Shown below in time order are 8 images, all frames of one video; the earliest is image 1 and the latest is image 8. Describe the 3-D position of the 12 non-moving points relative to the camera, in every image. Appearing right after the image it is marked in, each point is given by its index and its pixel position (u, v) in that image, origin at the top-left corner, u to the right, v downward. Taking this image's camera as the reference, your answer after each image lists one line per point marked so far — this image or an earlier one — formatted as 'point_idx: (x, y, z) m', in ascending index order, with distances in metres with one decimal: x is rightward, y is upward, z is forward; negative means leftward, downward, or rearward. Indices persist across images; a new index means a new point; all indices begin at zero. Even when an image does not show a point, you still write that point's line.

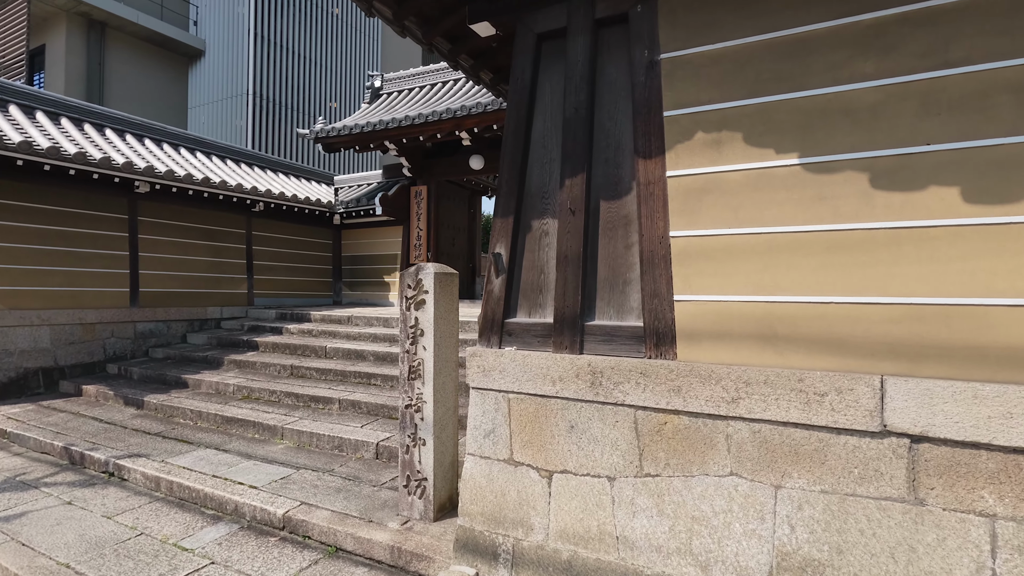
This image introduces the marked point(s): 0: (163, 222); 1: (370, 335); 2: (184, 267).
0: (-5.0, +1.0, +7.7) m
1: (-1.8, -0.6, +6.8) m
2: (-4.9, +0.3, +8.0) m
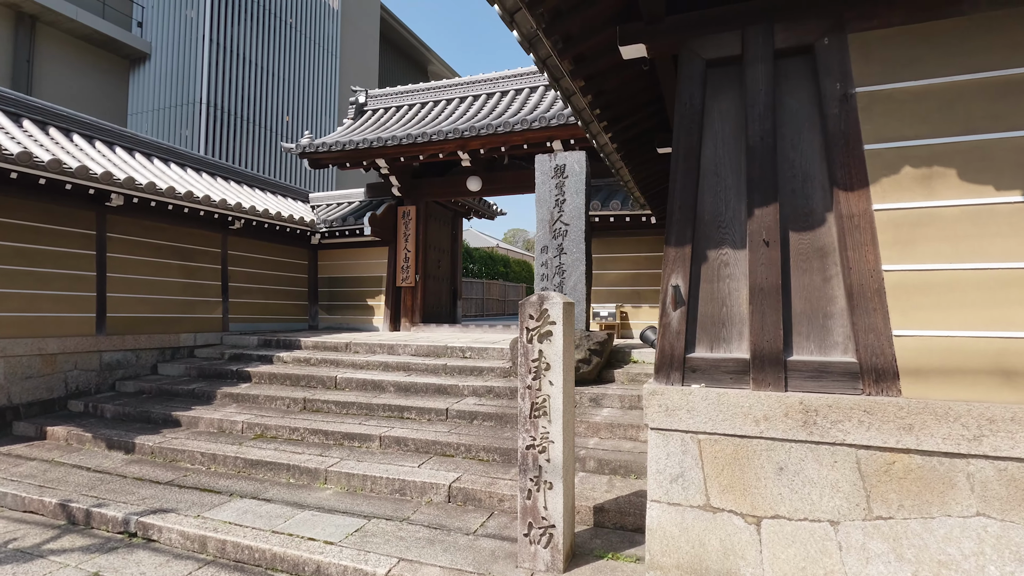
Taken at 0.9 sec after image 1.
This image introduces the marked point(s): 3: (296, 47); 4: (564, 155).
0: (-4.9, +0.6, +7.0) m
1: (-1.6, -0.9, +6.4) m
2: (-4.8, 0.0, +7.2) m
3: (-6.3, +7.9, +15.6) m
4: (+0.5, +1.4, +5.7) m
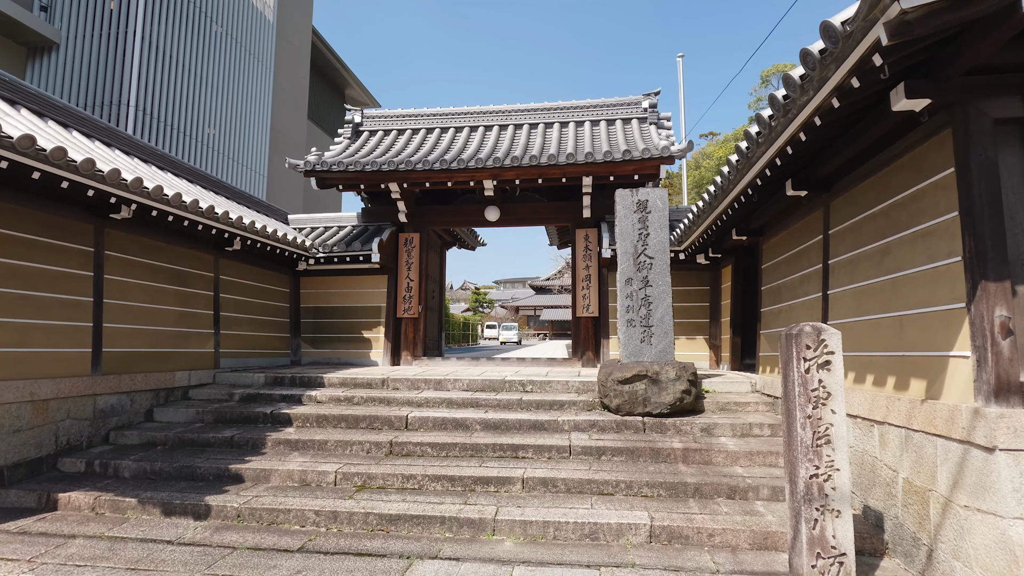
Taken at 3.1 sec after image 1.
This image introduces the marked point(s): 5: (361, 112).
0: (-4.1, +0.3, +5.8) m
1: (-0.8, -1.2, +5.9) m
2: (-4.1, -0.4, +6.0) m
3: (-7.4, +7.1, +14.4) m
4: (+1.5, +1.1, +5.9) m
5: (-2.6, +3.1, +9.3) m
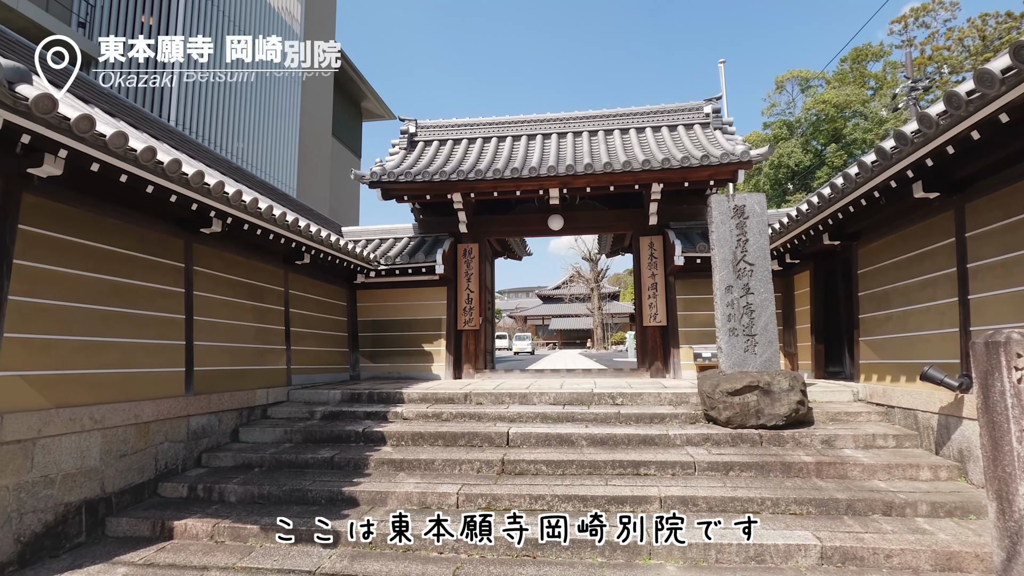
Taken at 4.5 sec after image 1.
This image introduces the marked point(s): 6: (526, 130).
0: (-3.1, +0.1, +5.7) m
1: (+0.2, -1.4, +5.7) m
2: (-3.1, -0.5, +5.9) m
3: (-6.6, +6.7, +14.3) m
4: (+2.5, +1.0, +5.7) m
5: (-1.7, +2.9, +9.2) m
6: (+0.2, +2.7, +9.1) m
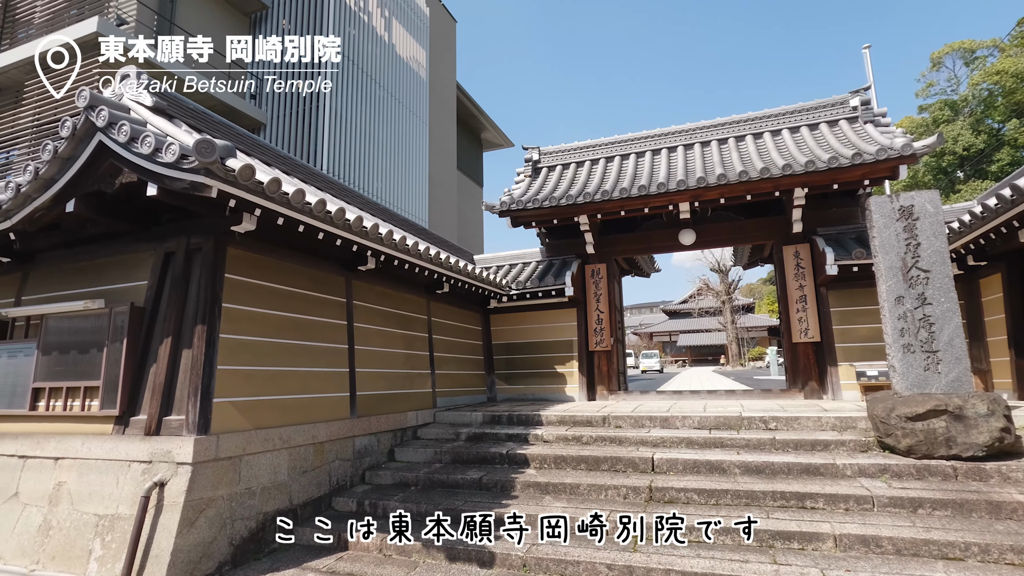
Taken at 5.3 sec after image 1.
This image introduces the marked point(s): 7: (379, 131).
0: (-1.6, -0.2, +6.2) m
1: (+1.7, -1.6, +5.5) m
2: (-1.5, -0.9, +6.4) m
3: (-3.3, +5.9, +15.7) m
4: (+3.8, +0.9, +5.1) m
5: (+0.5, +2.5, +9.5) m
6: (+2.3, +2.4, +9.0) m
7: (-3.6, +4.2, +14.3) m
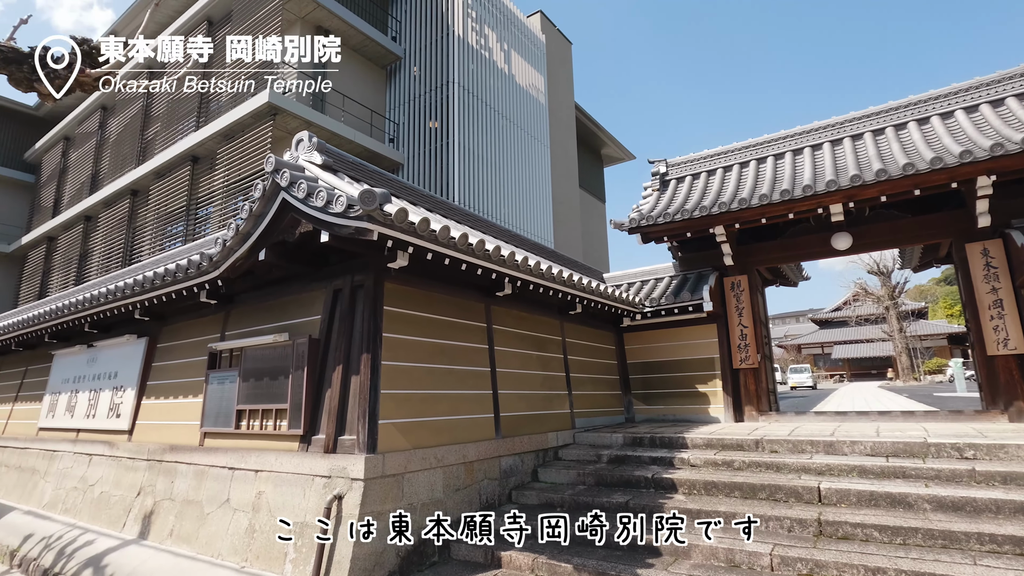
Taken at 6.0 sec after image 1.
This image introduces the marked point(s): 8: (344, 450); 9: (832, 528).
0: (0.0, -0.5, +6.5) m
1: (+3.1, -1.7, +5.0) m
2: (+0.2, -1.2, +6.6) m
3: (+0.3, +5.3, +16.3) m
4: (+4.9, +0.9, +4.2) m
5: (+2.6, +2.2, +9.3) m
6: (+4.3, +2.2, +8.3) m
7: (-0.3, +3.6, +14.9) m
8: (-1.4, -1.4, +4.5) m
9: (+2.5, -1.9, +4.1) m
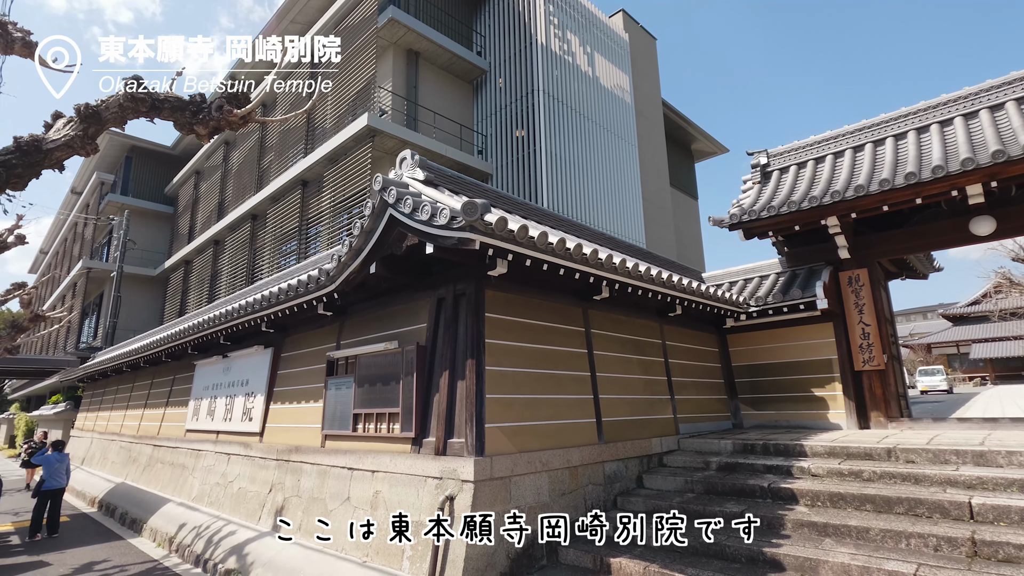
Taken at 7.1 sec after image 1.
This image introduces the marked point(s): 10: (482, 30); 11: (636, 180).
0: (+1.2, -0.6, +6.4) m
1: (+4.0, -1.6, +4.4) m
2: (+1.4, -1.2, +6.5) m
3: (+2.8, +5.2, +16.1) m
4: (+5.6, +1.0, +3.3) m
5: (+4.2, +2.2, +8.8) m
6: (+5.7, +2.3, +7.6) m
7: (+2.2, +3.5, +14.9) m
8: (-0.5, -1.4, +4.7) m
9: (+3.3, -1.8, +3.7) m
10: (-0.9, +7.5, +15.6) m
11: (+3.8, +2.9, +17.4) m
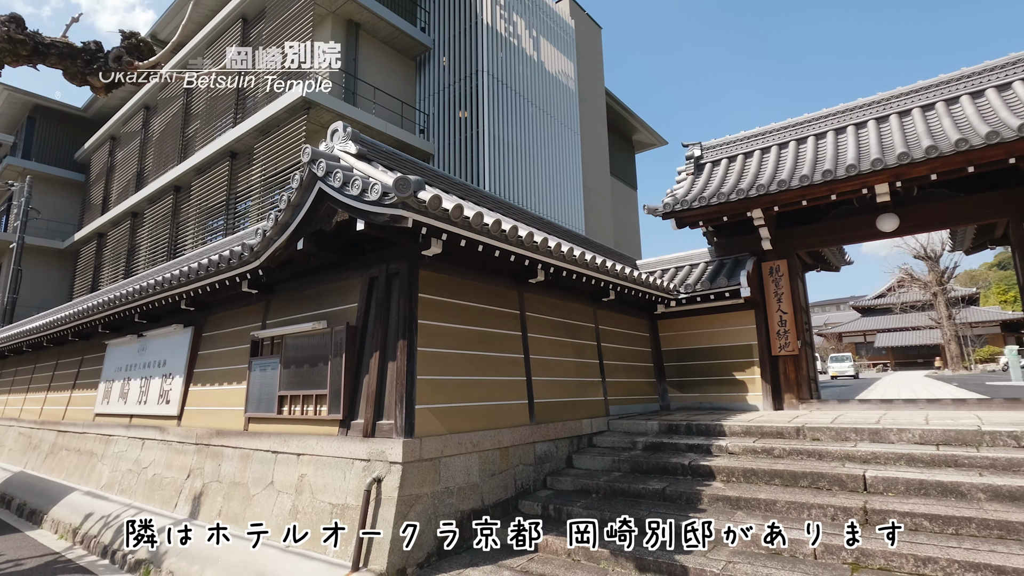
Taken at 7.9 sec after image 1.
0: (+0.4, -0.4, +6.5) m
1: (+3.4, -1.5, +4.8) m
2: (+0.6, -1.0, +6.6) m
3: (+1.1, +5.6, +16.1) m
4: (+5.2, +1.1, +3.8) m
5: (+3.2, +2.4, +9.1) m
6: (+4.8, +2.5, +8.0) m
7: (+0.6, +3.9, +14.9) m
8: (-1.1, -1.3, +4.6) m
9: (+2.8, -1.7, +4.0) m
10: (-2.4, +8.0, +15.2) m
11: (+1.9, +3.3, +17.5) m
